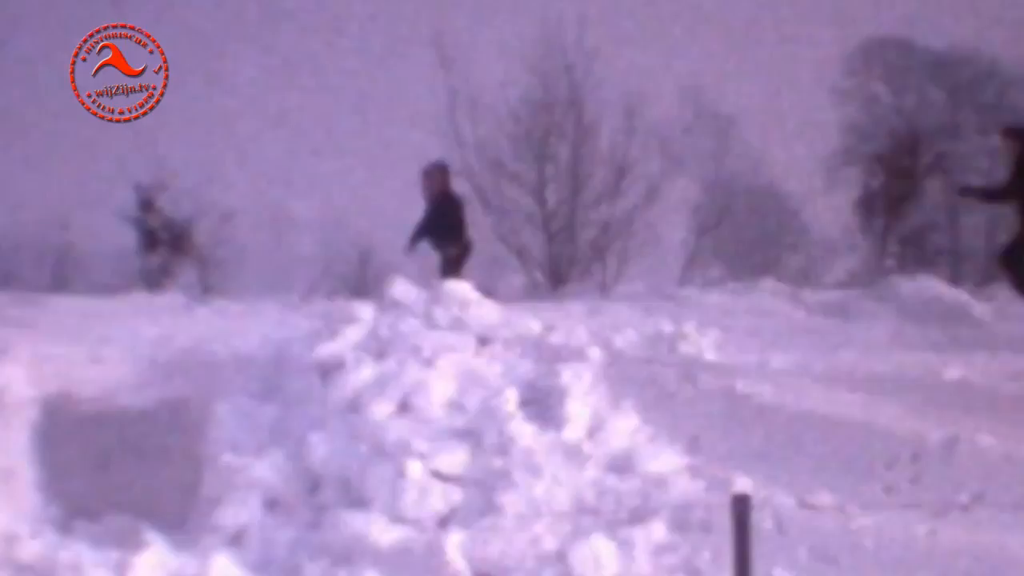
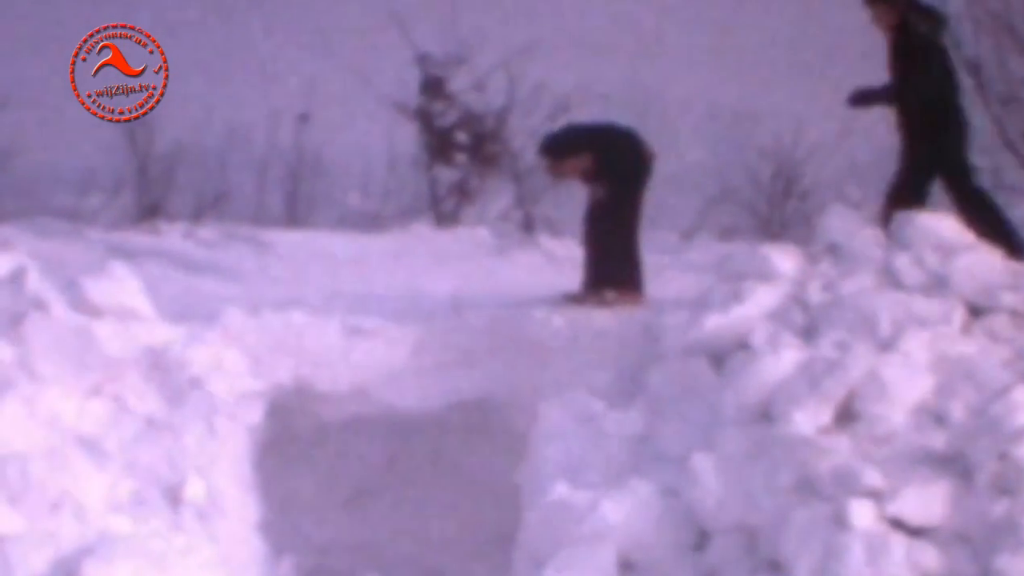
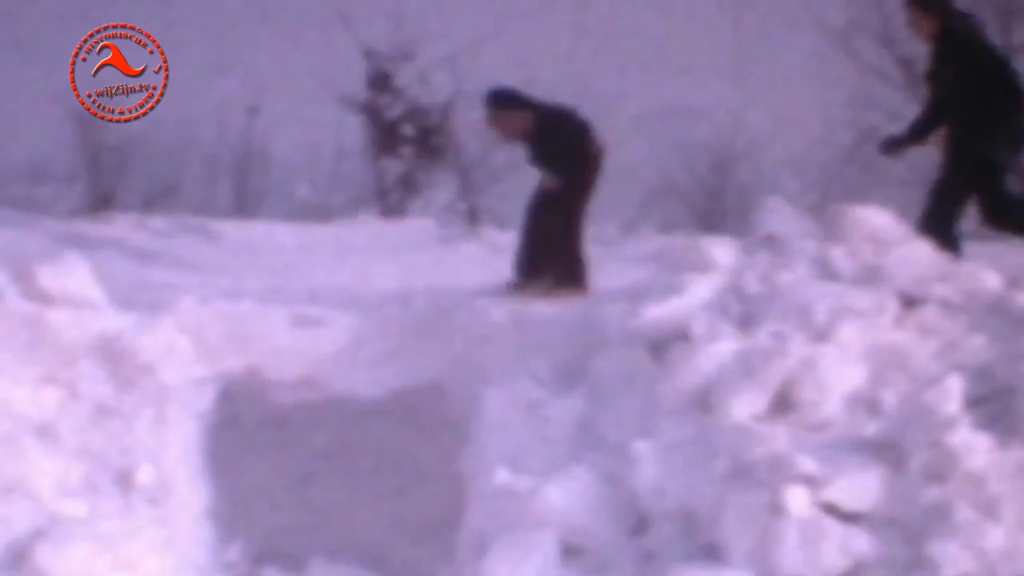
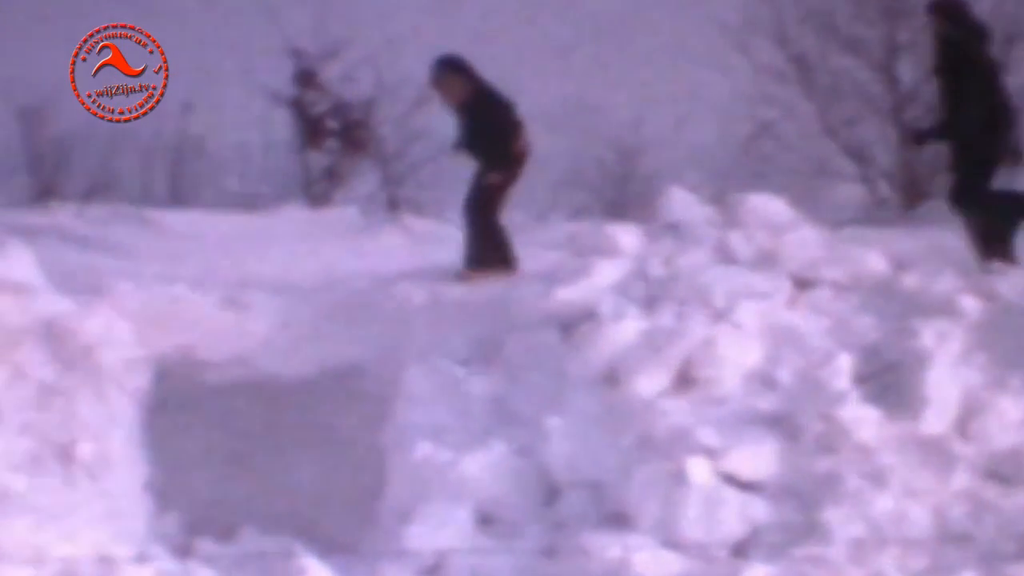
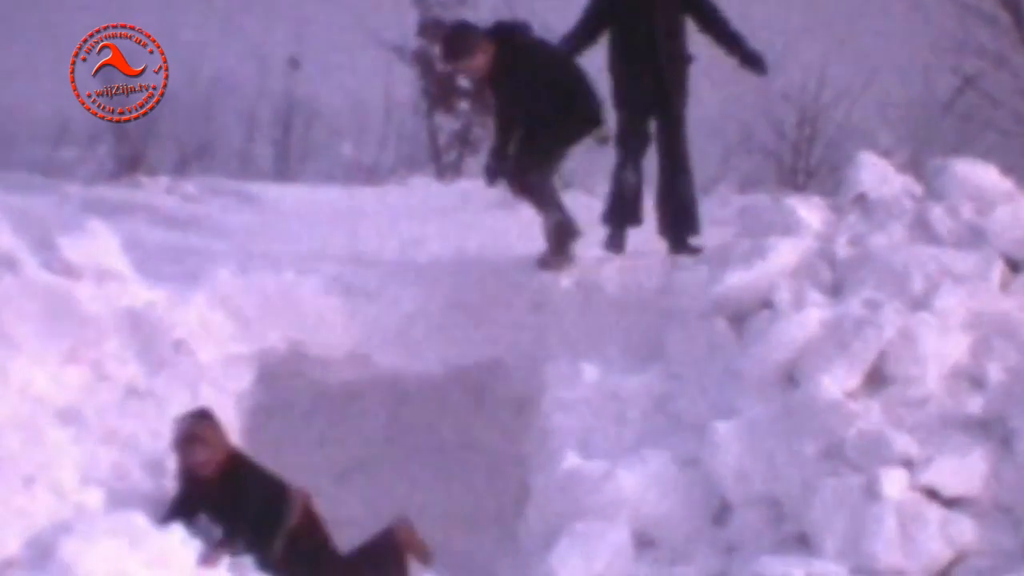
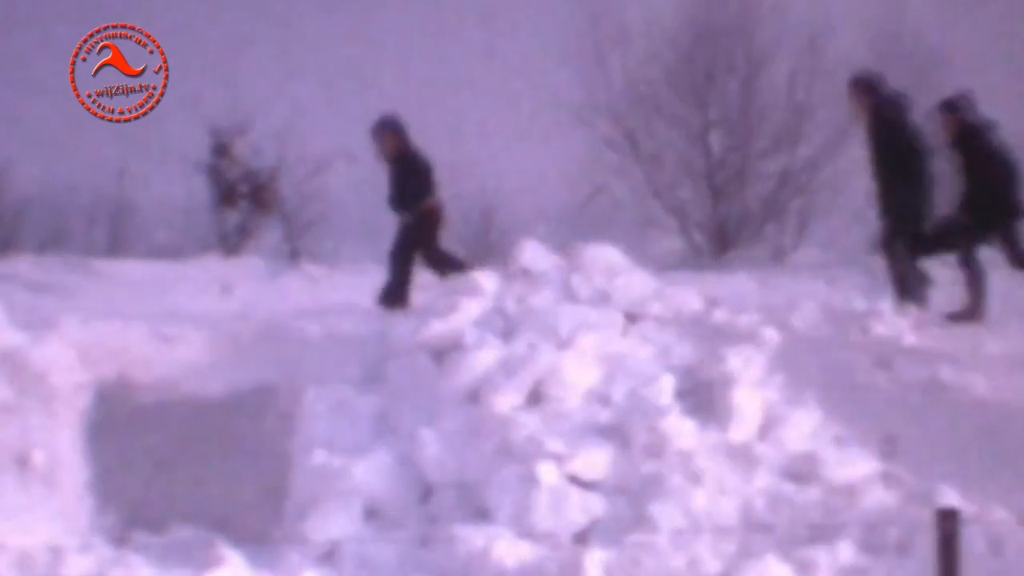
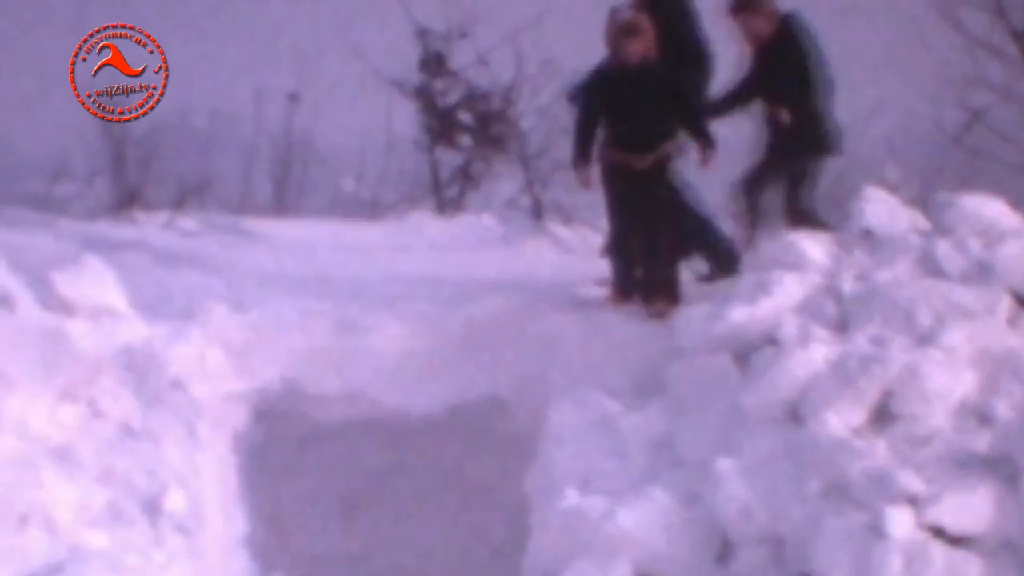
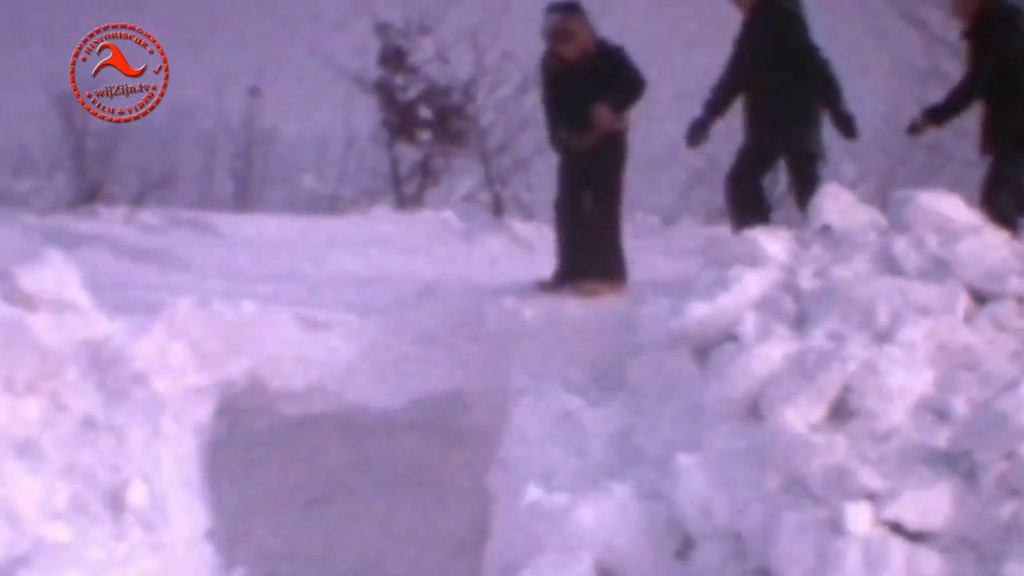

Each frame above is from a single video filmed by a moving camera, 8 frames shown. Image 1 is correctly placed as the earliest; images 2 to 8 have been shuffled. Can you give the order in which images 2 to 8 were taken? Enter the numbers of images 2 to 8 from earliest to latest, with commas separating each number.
6, 4, 3, 2, 8, 7, 5
